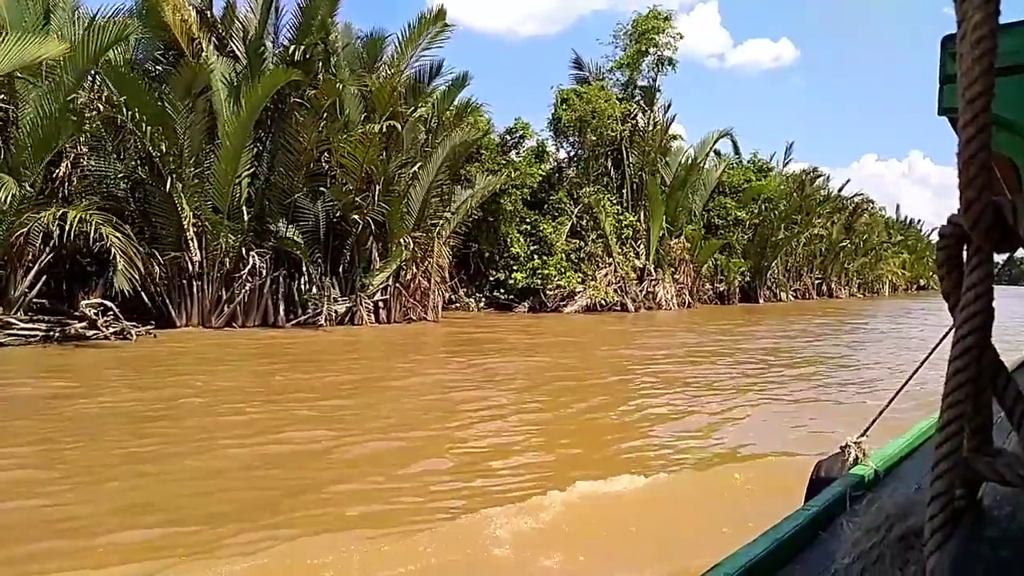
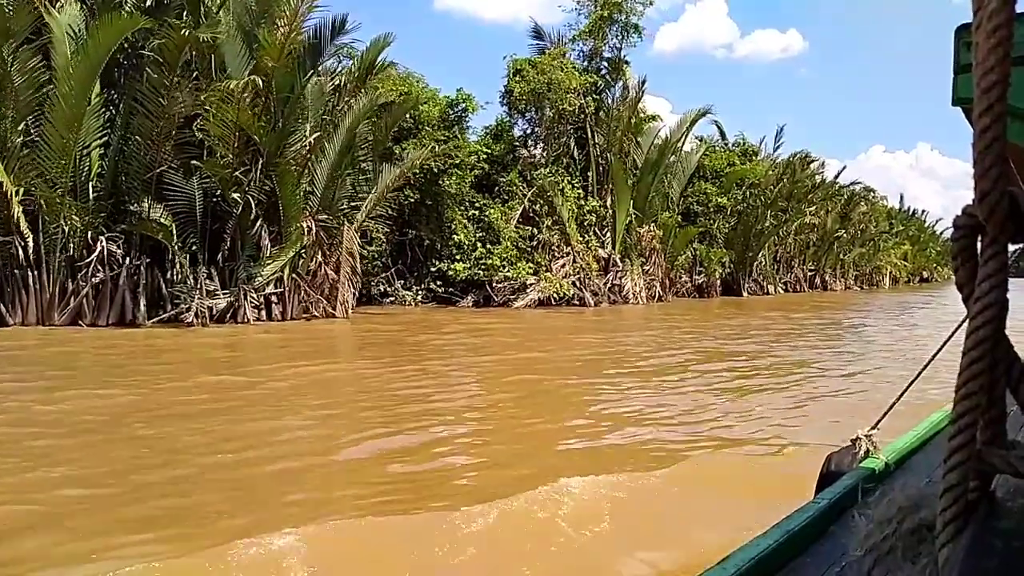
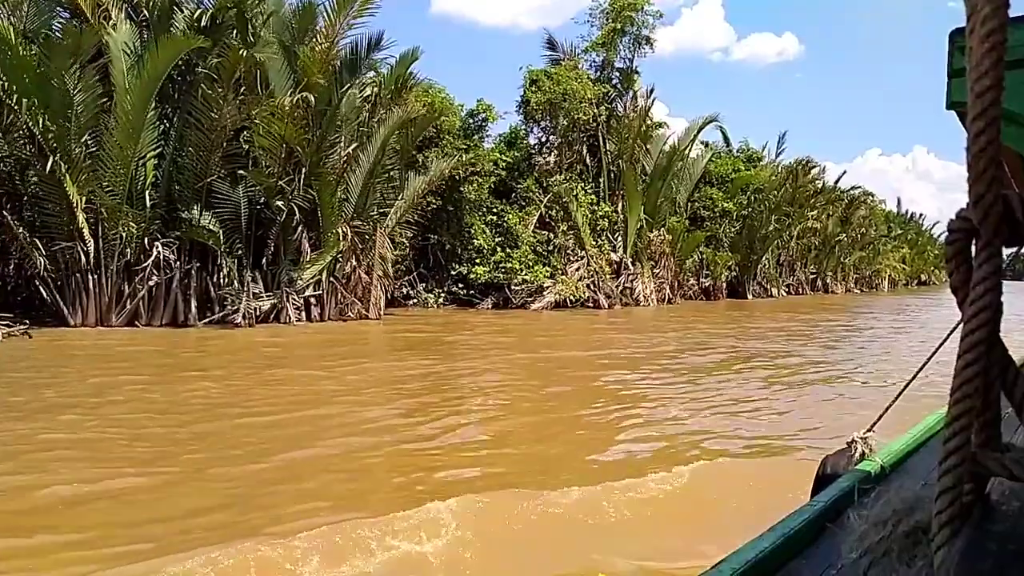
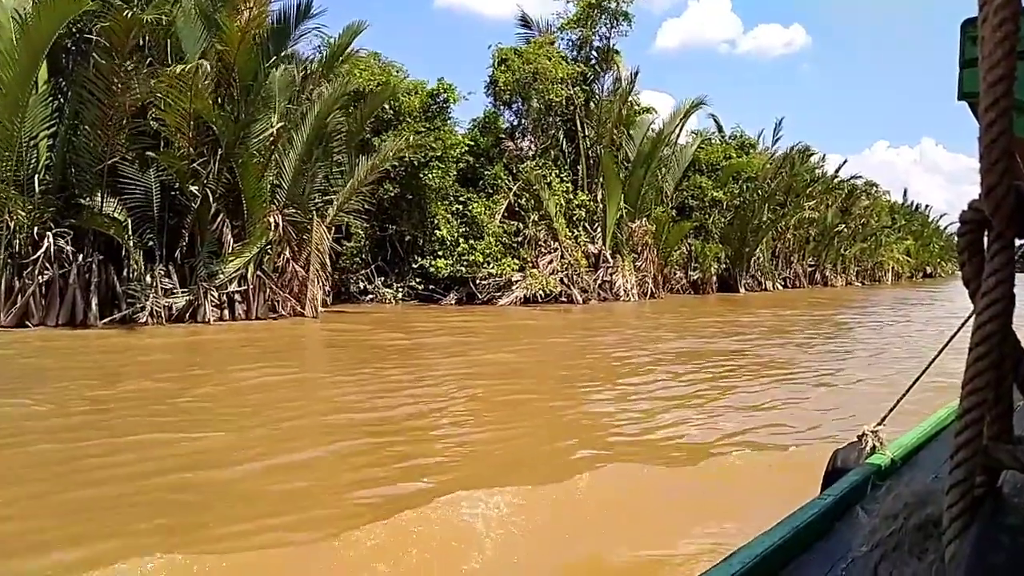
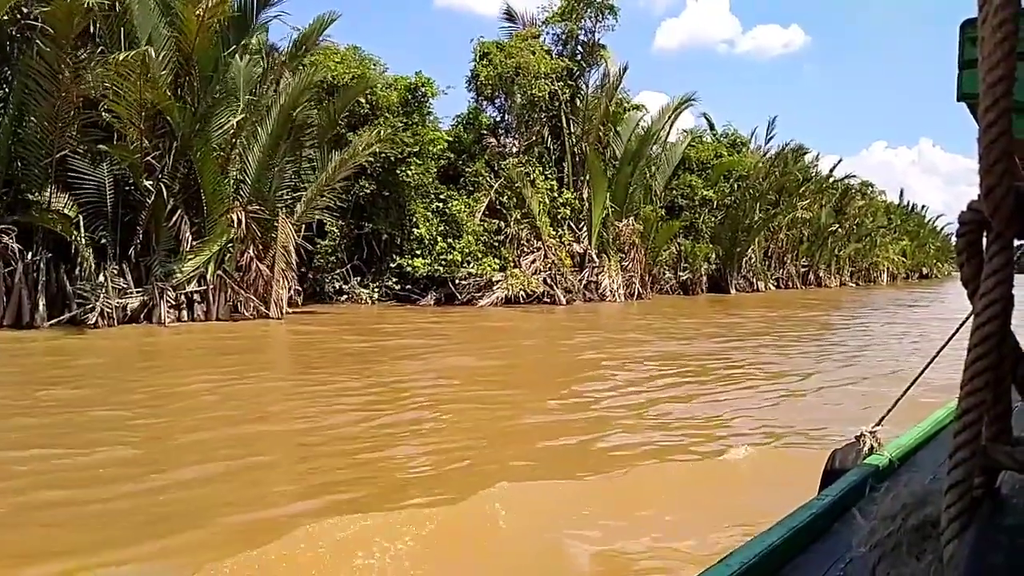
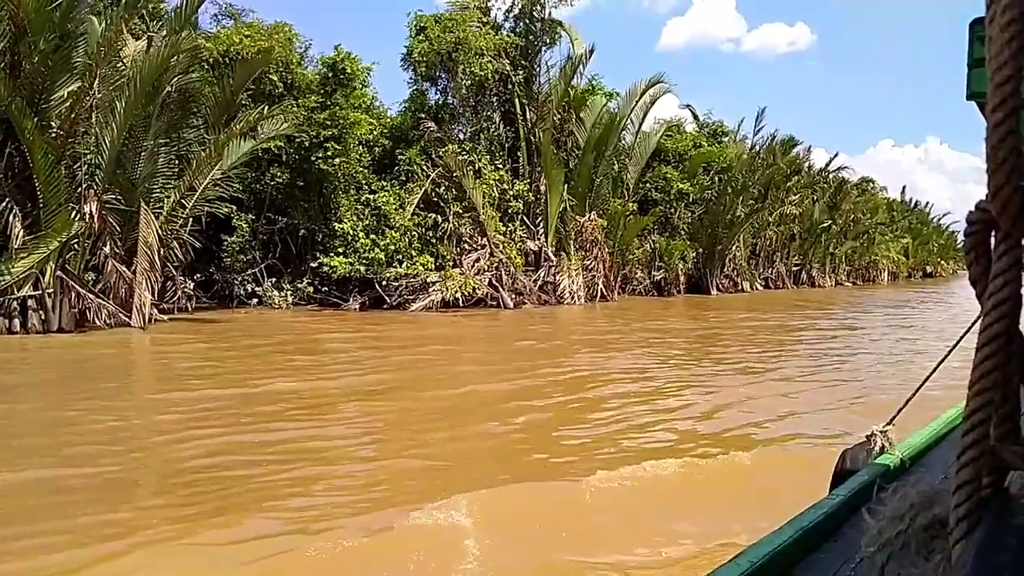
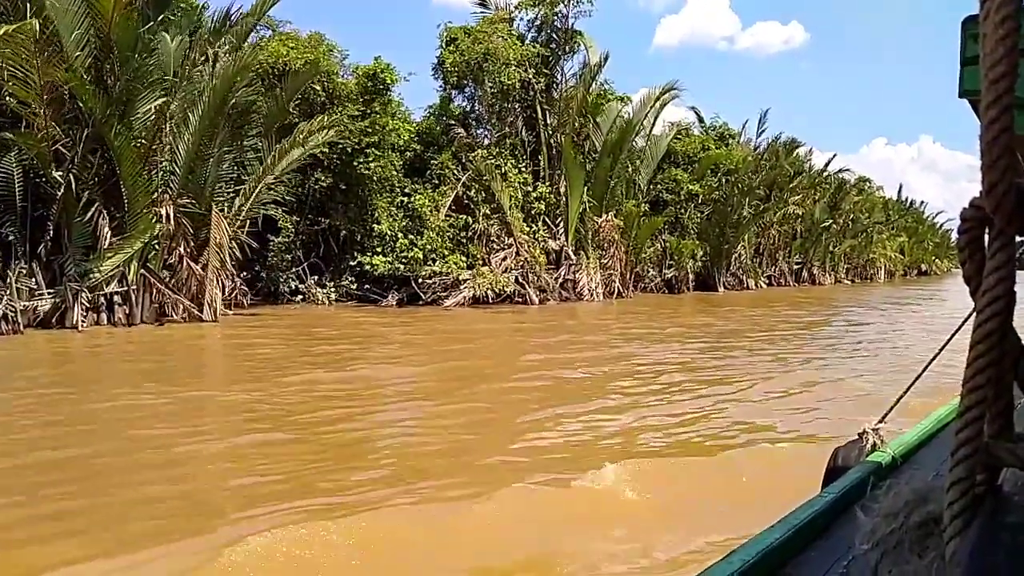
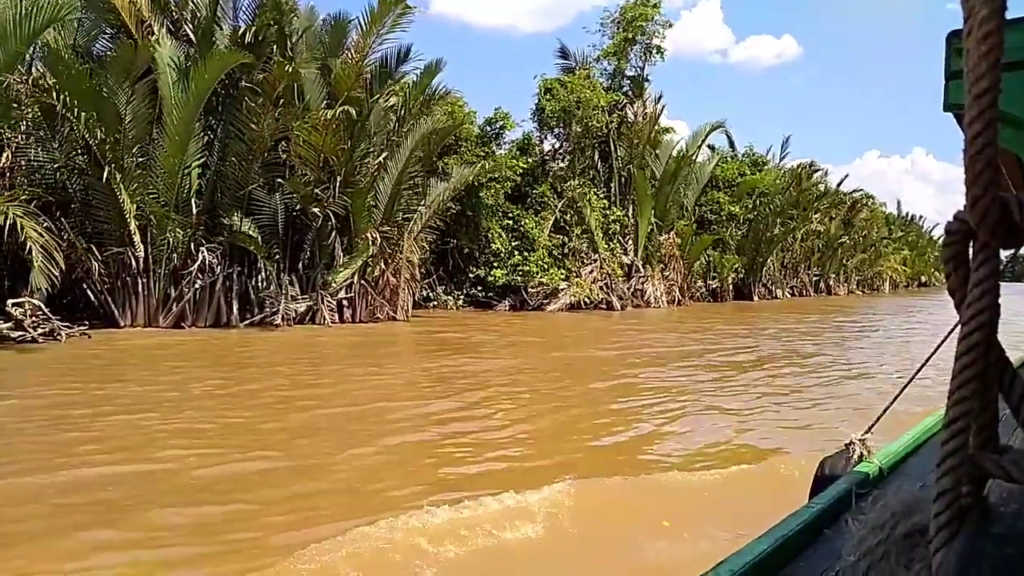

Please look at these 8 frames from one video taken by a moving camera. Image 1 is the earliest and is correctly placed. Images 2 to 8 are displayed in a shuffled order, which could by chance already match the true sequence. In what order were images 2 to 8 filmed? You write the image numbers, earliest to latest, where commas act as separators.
8, 3, 2, 4, 5, 7, 6
